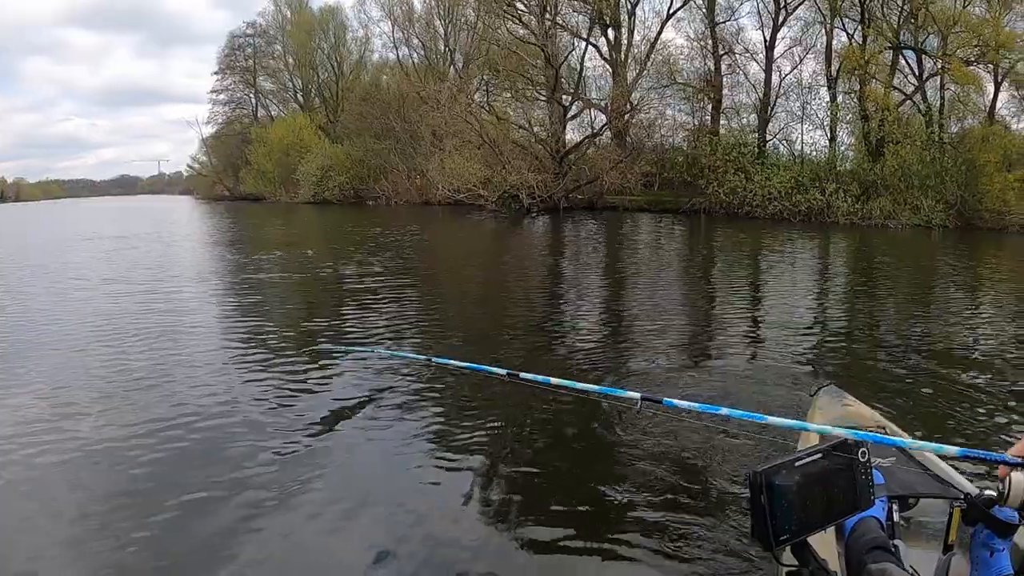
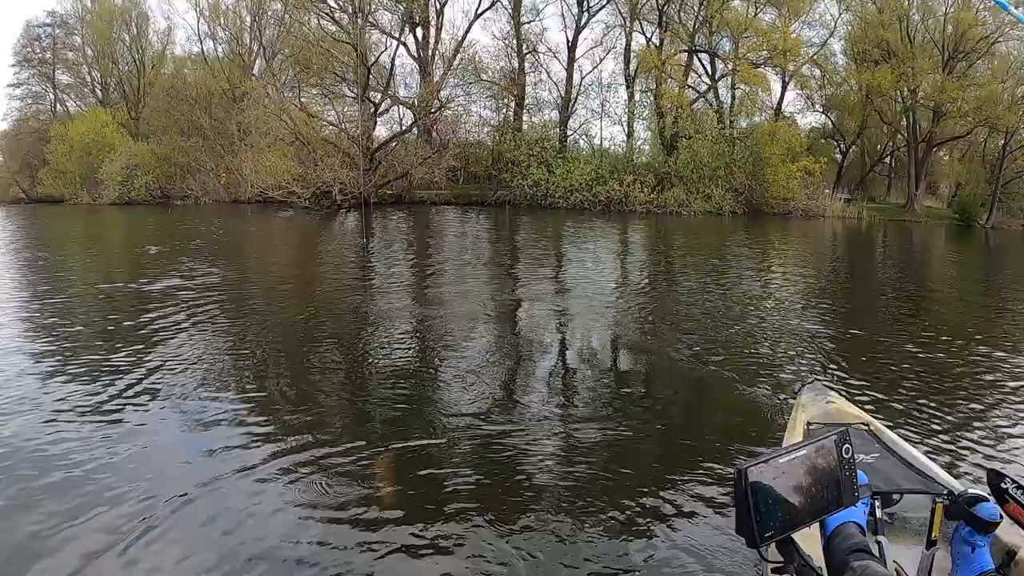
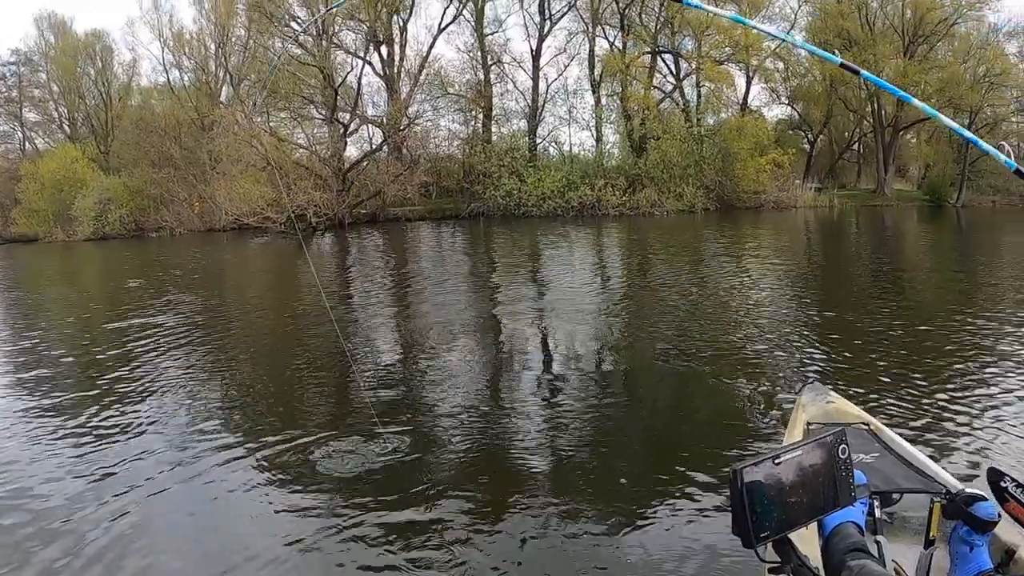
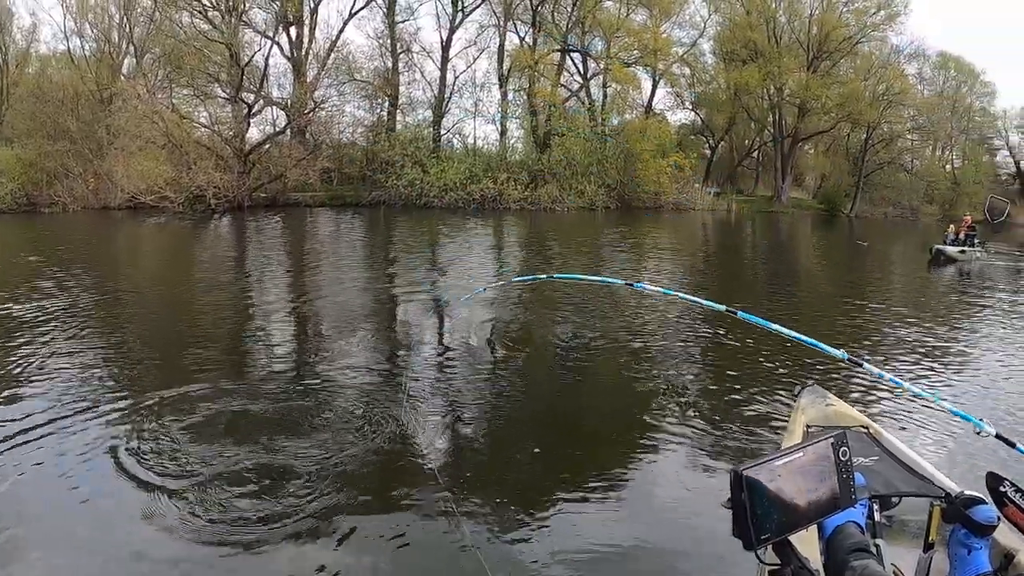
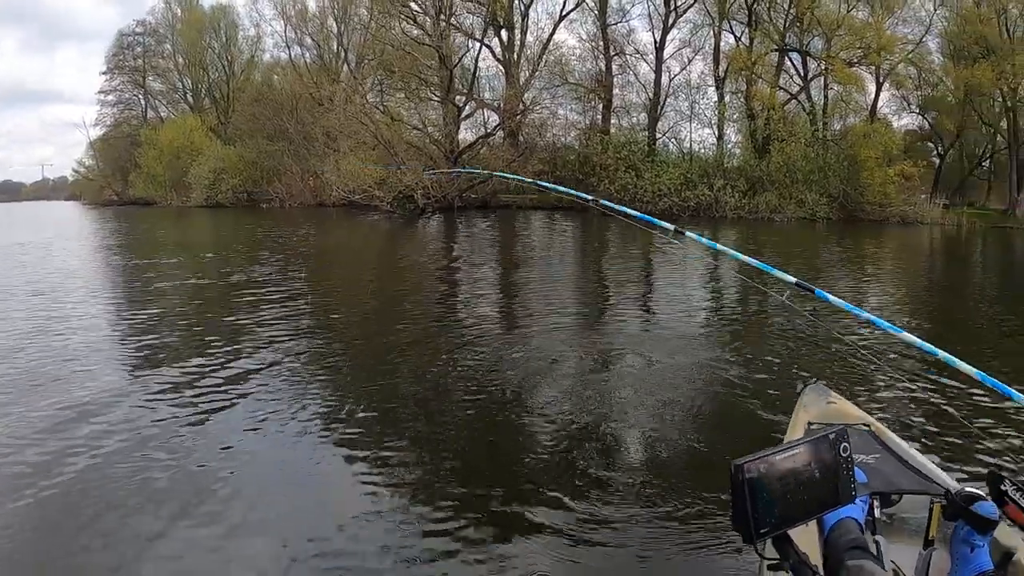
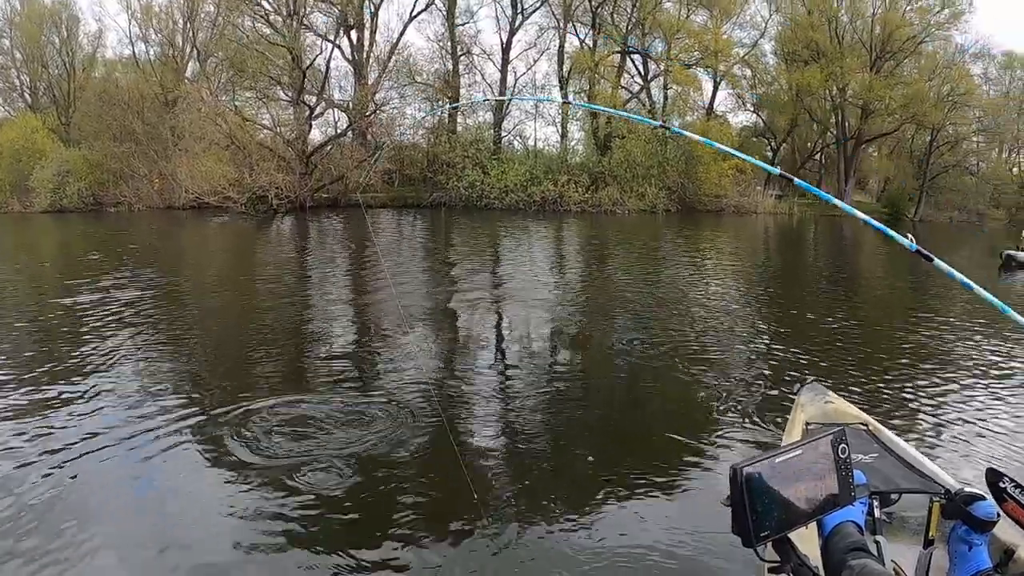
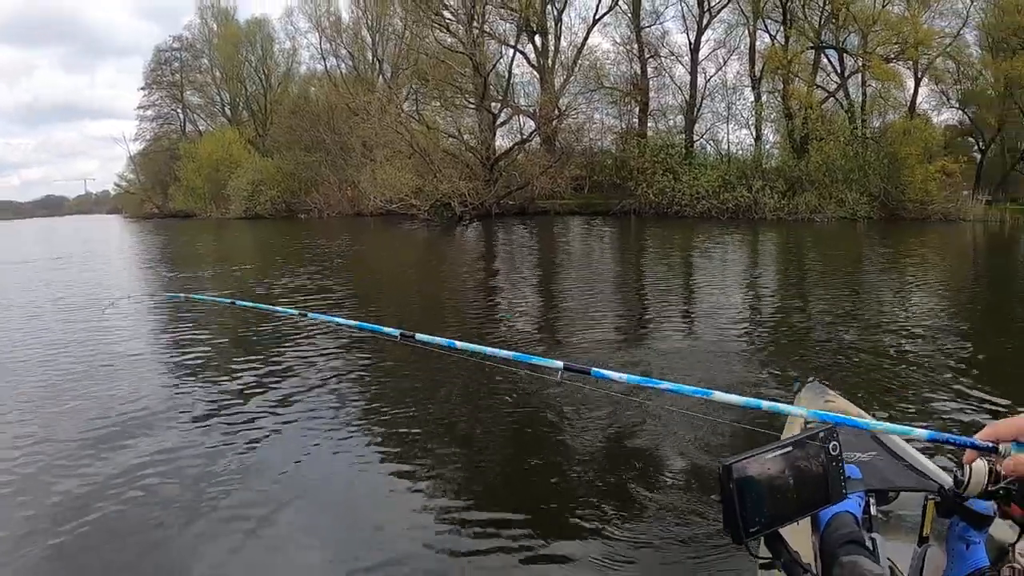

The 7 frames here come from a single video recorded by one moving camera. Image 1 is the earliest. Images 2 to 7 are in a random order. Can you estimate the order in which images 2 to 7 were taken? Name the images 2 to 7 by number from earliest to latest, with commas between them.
7, 5, 2, 3, 6, 4
